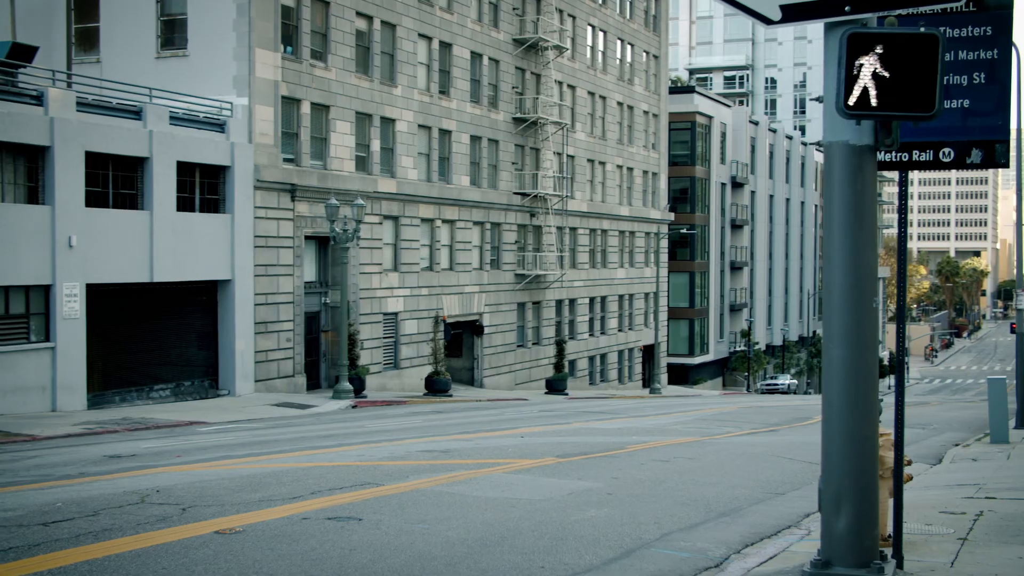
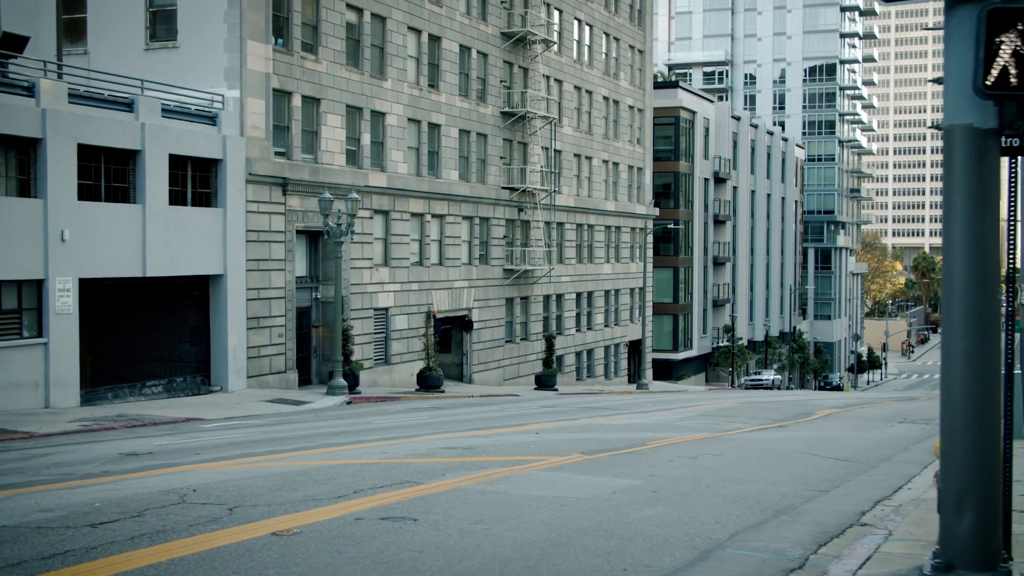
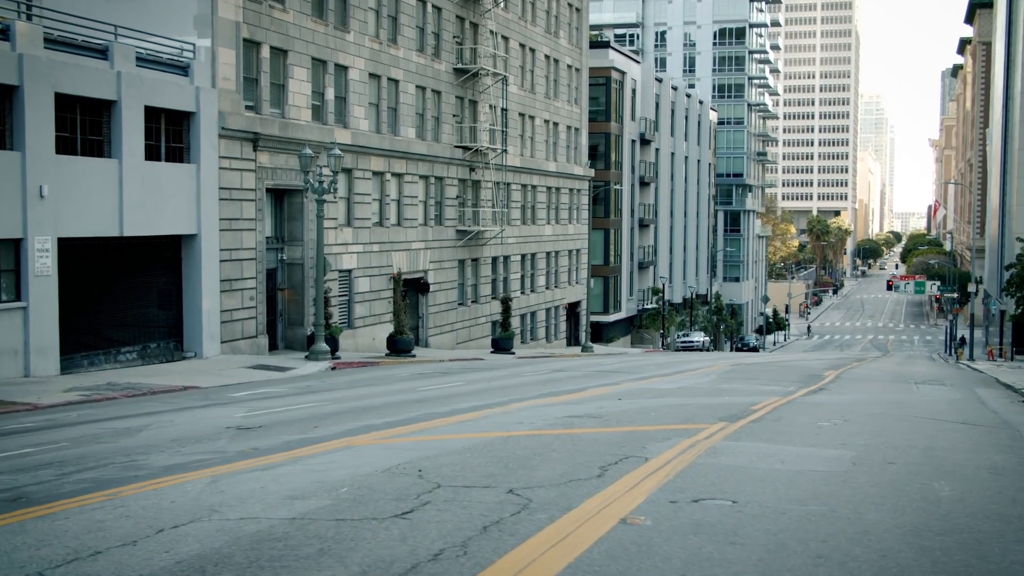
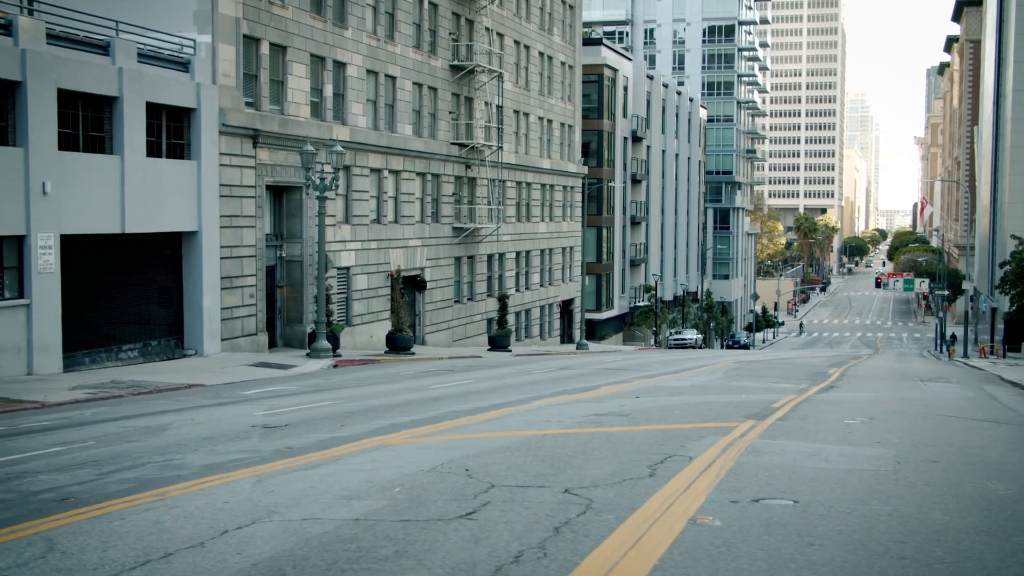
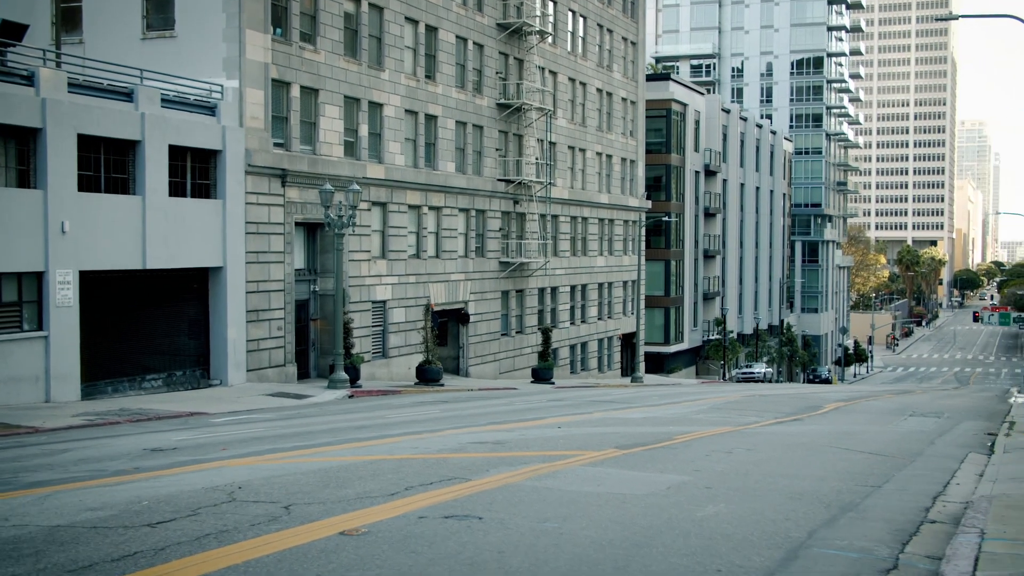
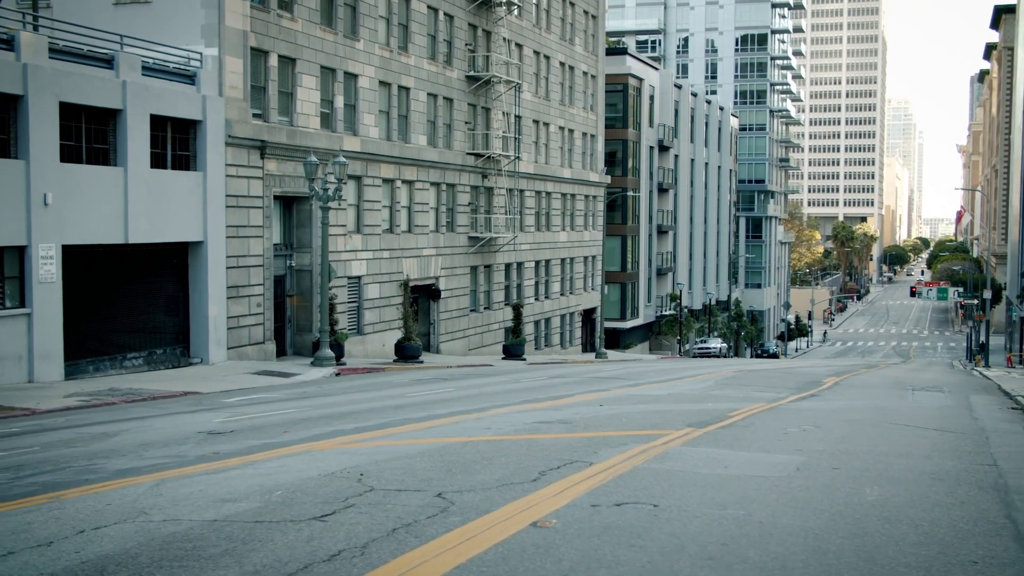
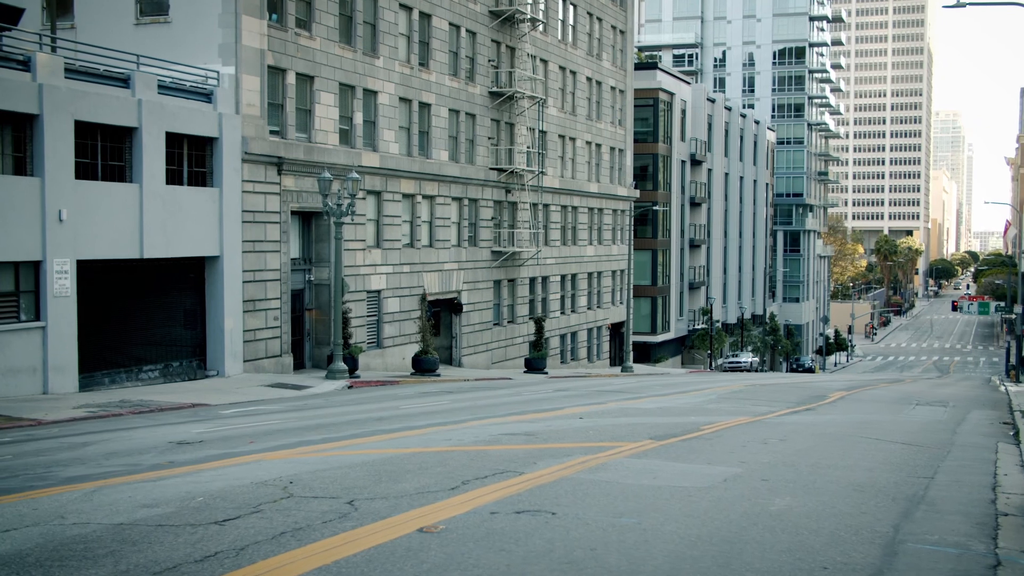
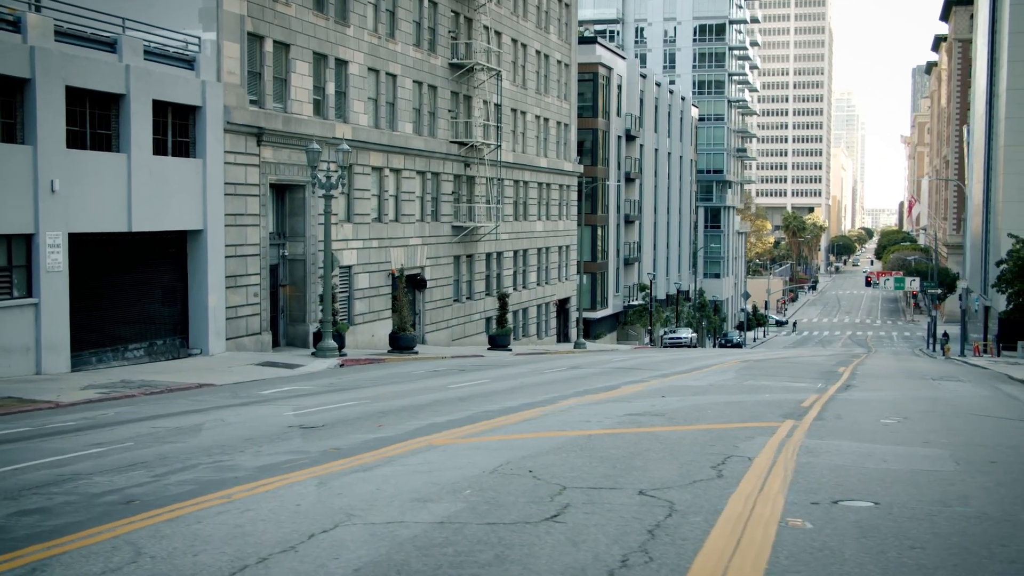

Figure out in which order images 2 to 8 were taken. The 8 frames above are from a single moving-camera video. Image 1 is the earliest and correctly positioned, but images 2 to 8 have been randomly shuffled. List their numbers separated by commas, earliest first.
2, 5, 7, 6, 3, 4, 8
